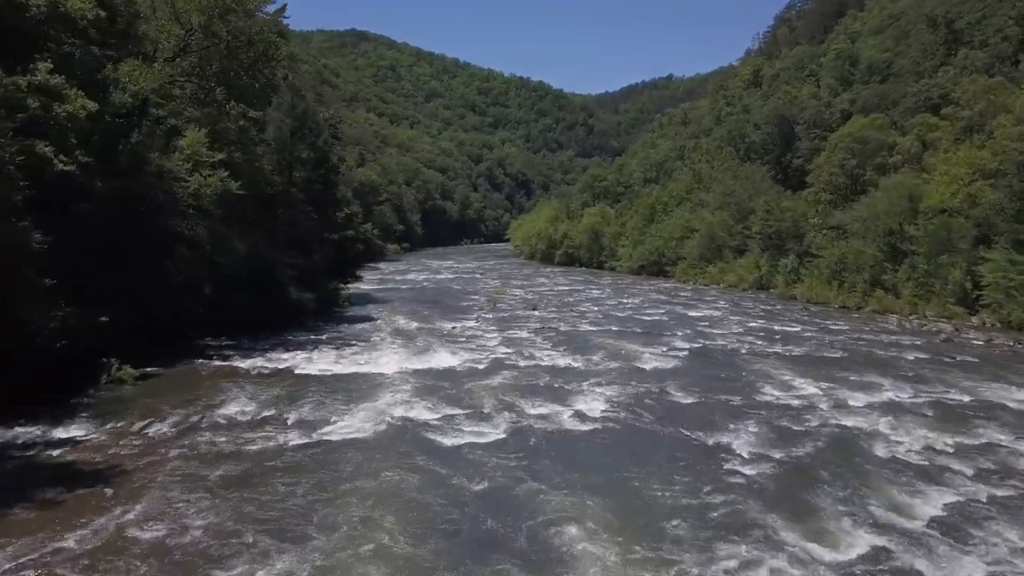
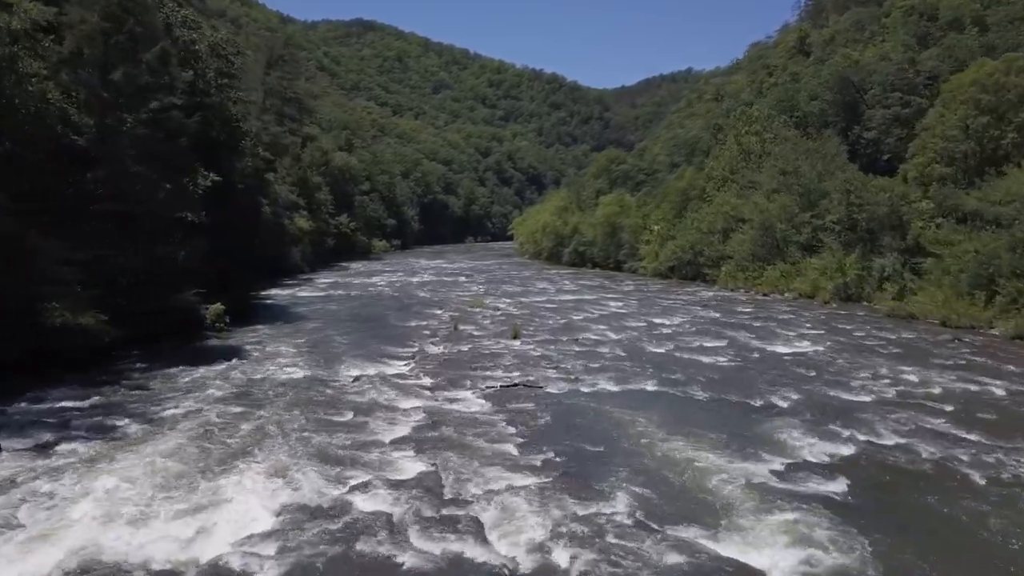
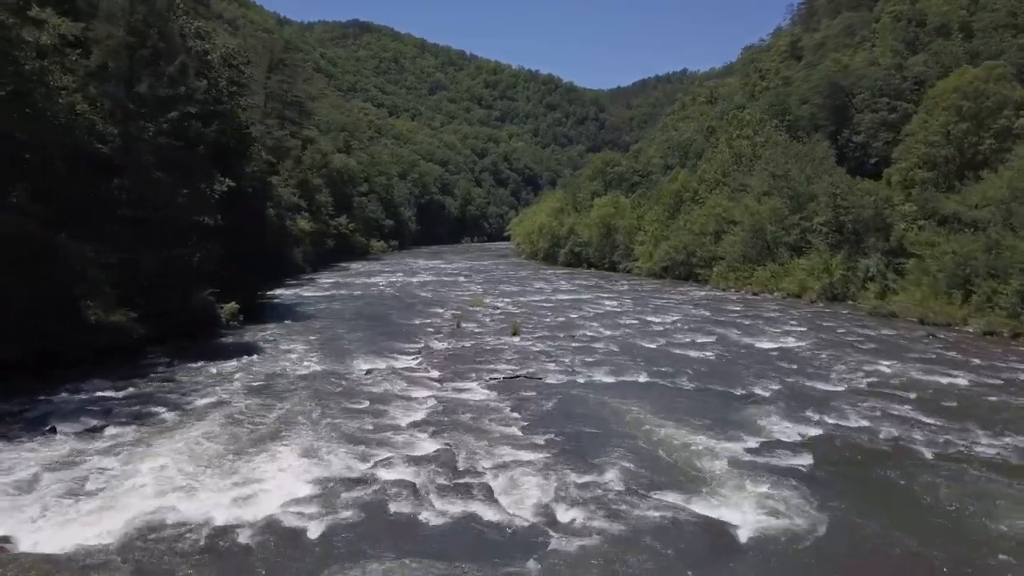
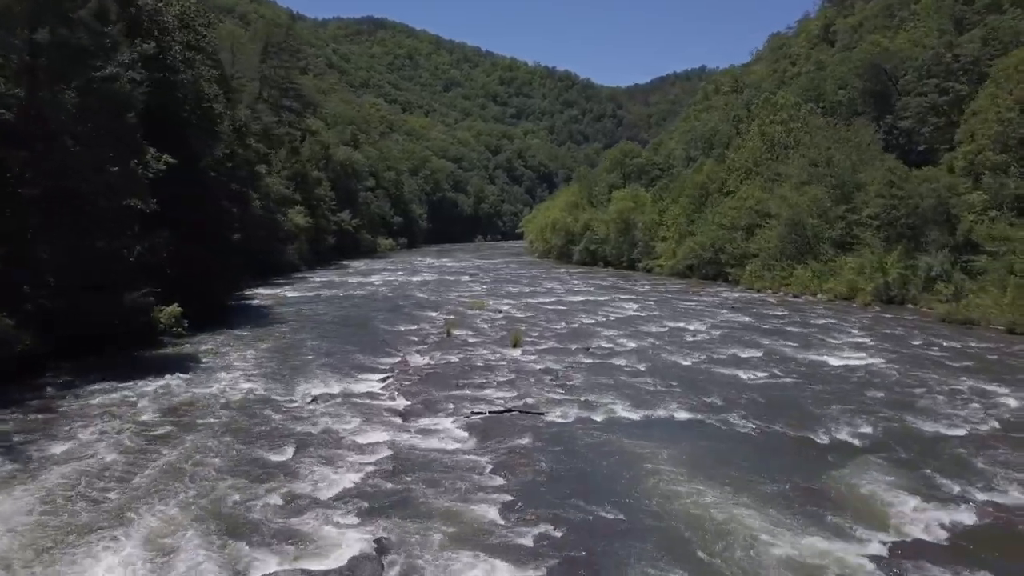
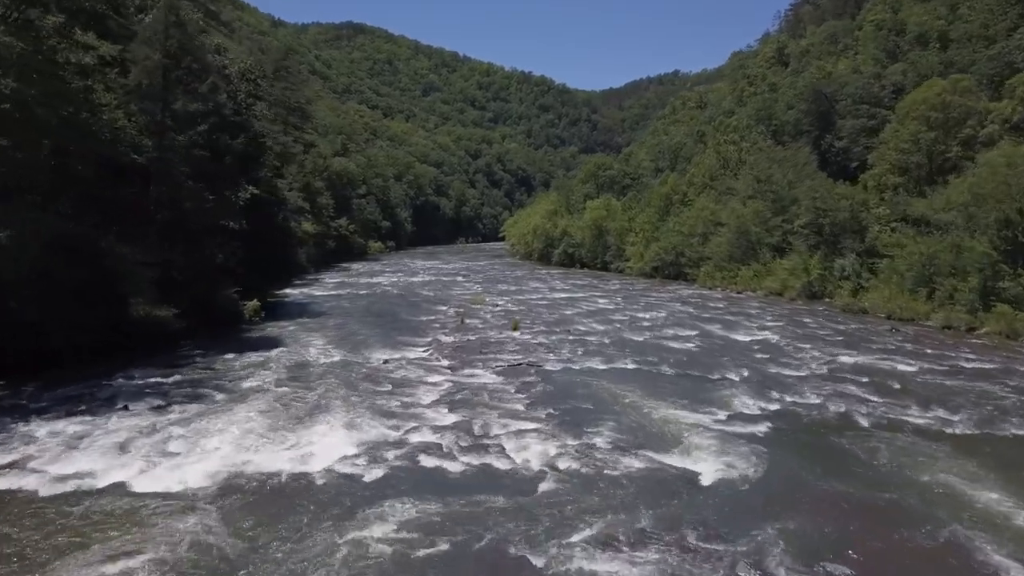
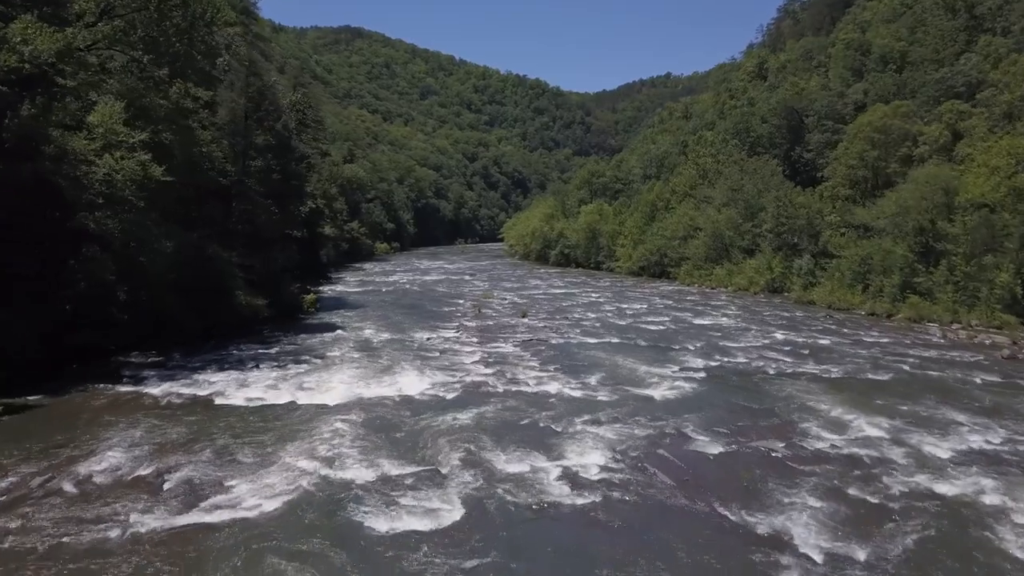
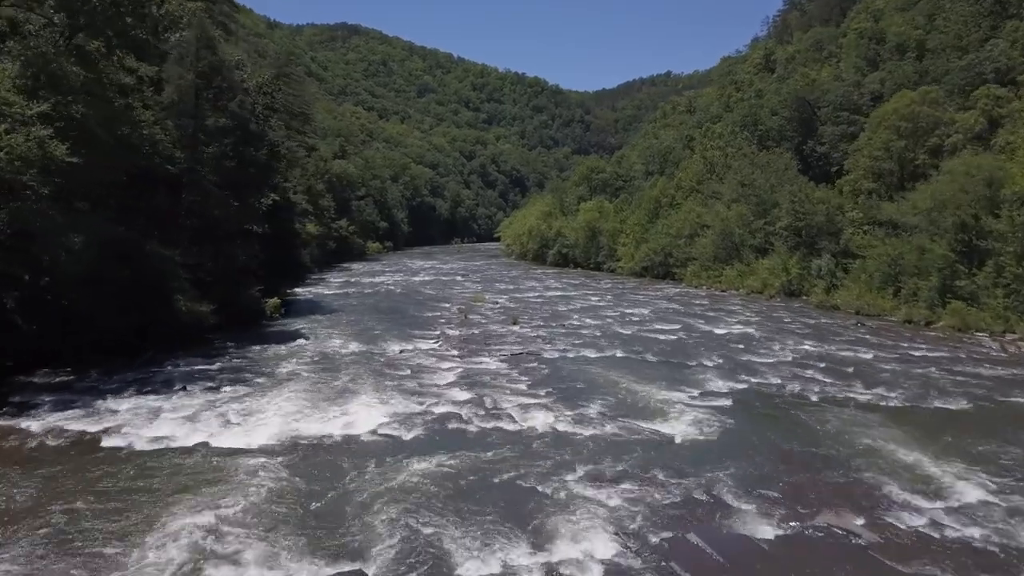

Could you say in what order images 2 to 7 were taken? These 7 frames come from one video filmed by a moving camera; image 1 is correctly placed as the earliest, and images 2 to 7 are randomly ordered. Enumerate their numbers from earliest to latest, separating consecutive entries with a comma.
6, 7, 5, 3, 2, 4
